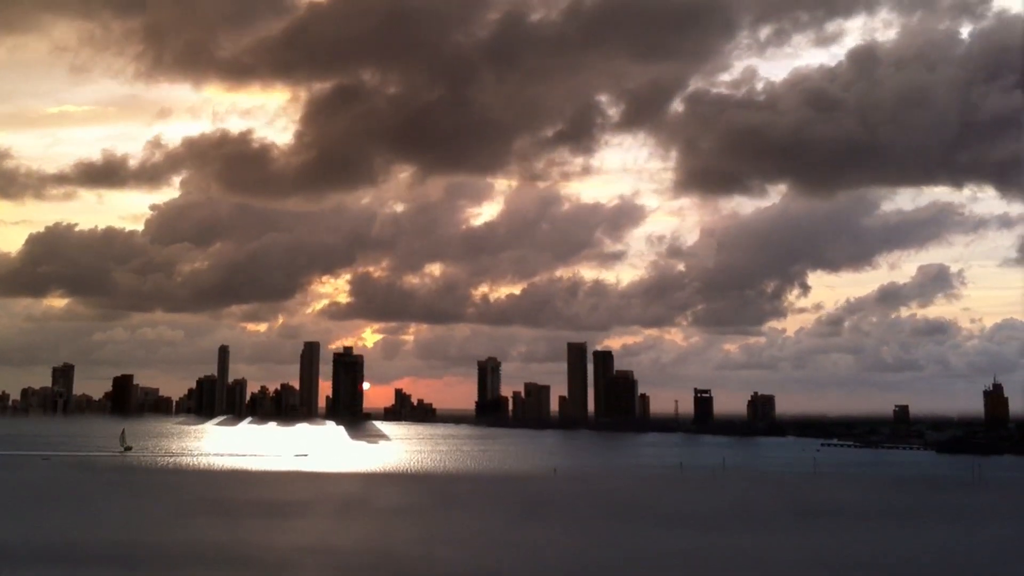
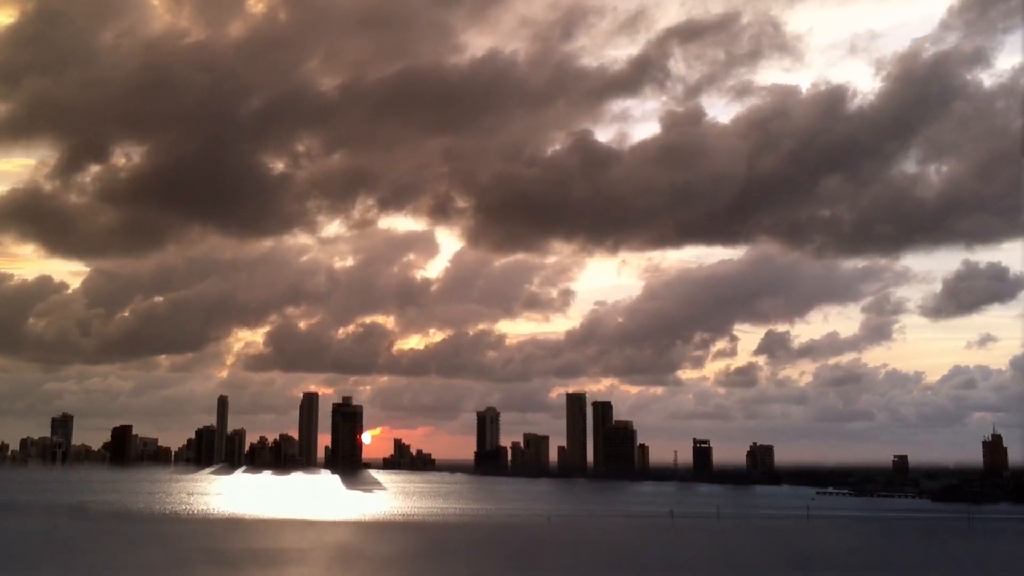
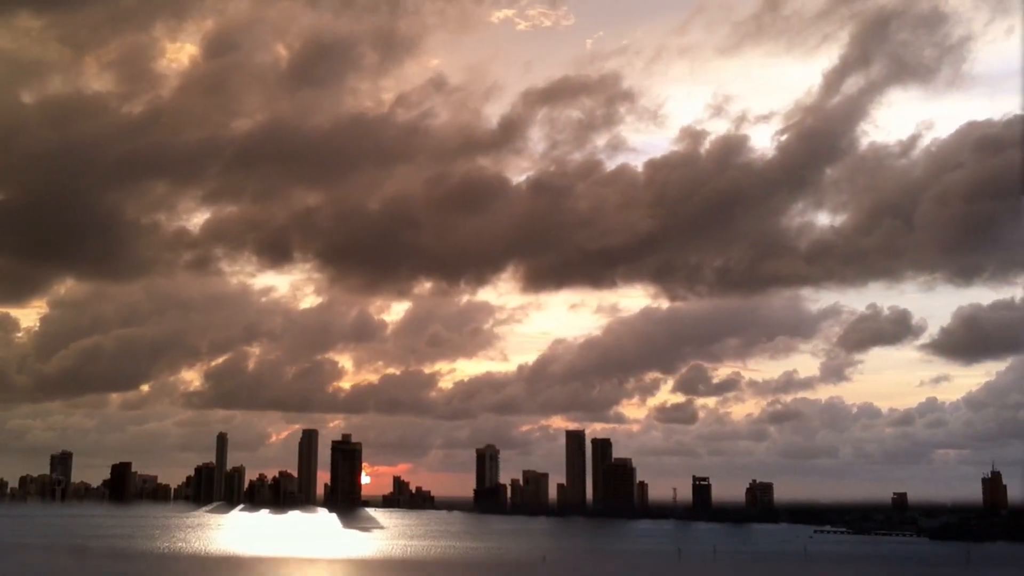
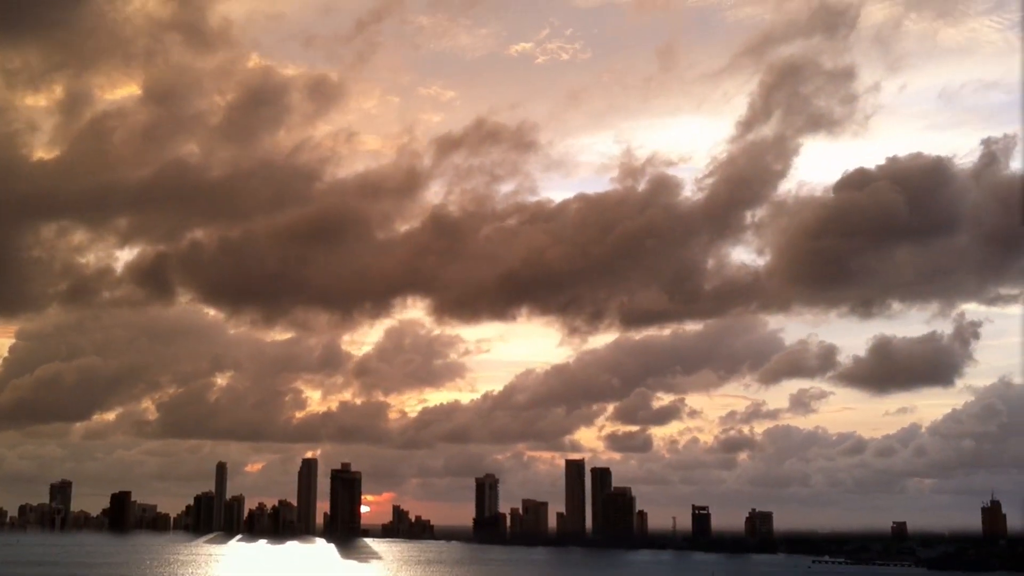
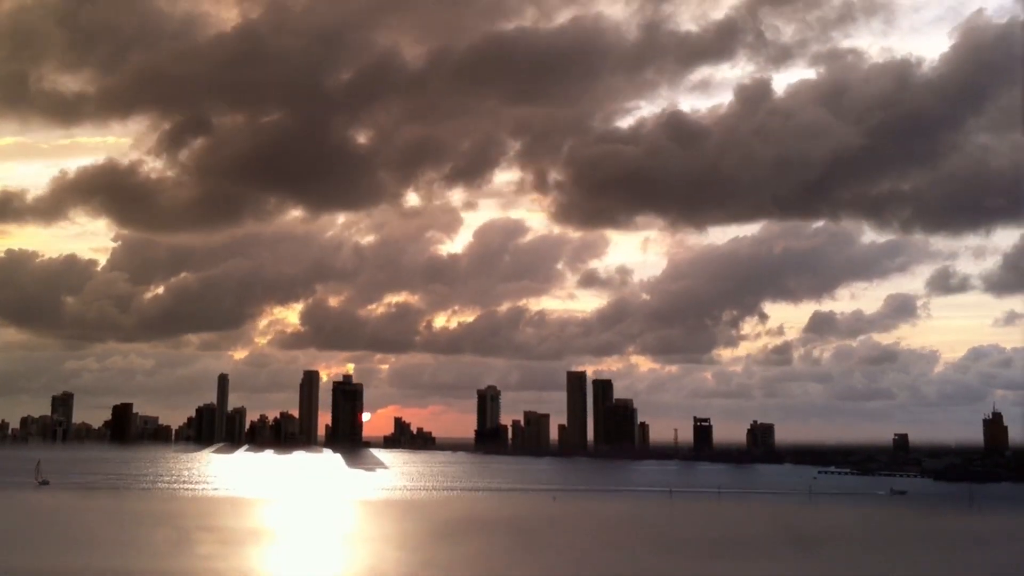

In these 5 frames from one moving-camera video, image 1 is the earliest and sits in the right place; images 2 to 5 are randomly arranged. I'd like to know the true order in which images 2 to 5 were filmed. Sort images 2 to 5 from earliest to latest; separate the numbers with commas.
5, 2, 3, 4
